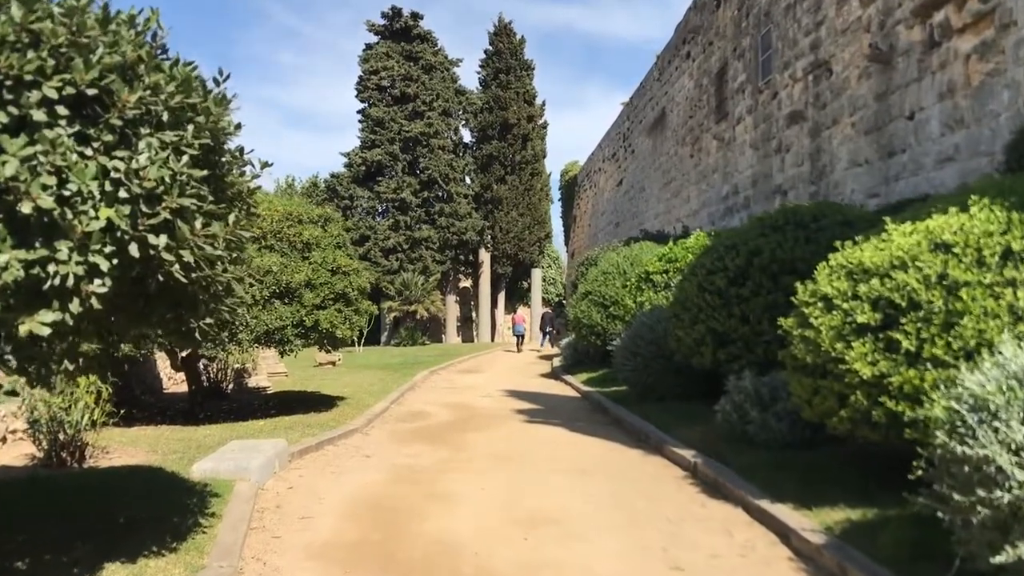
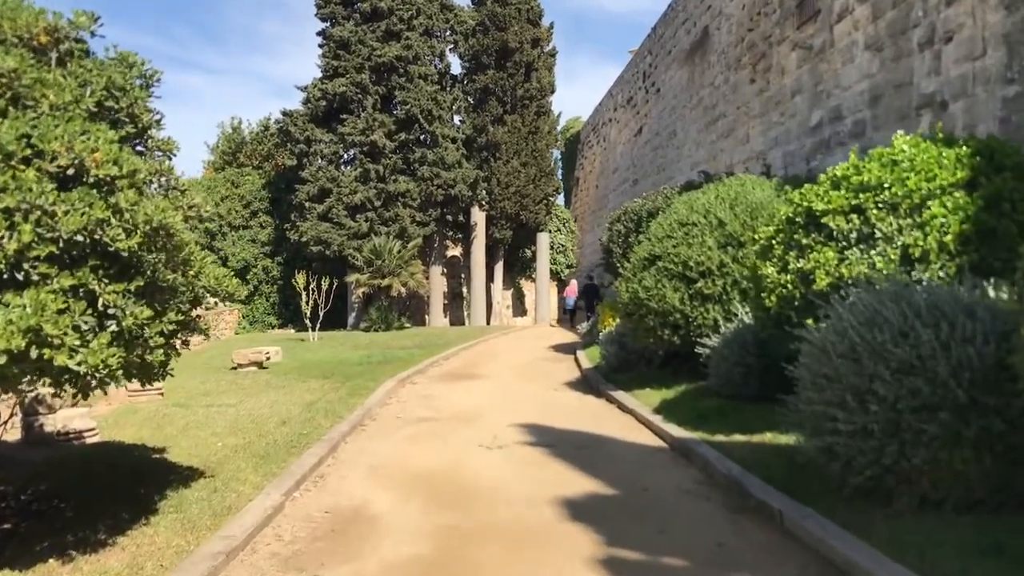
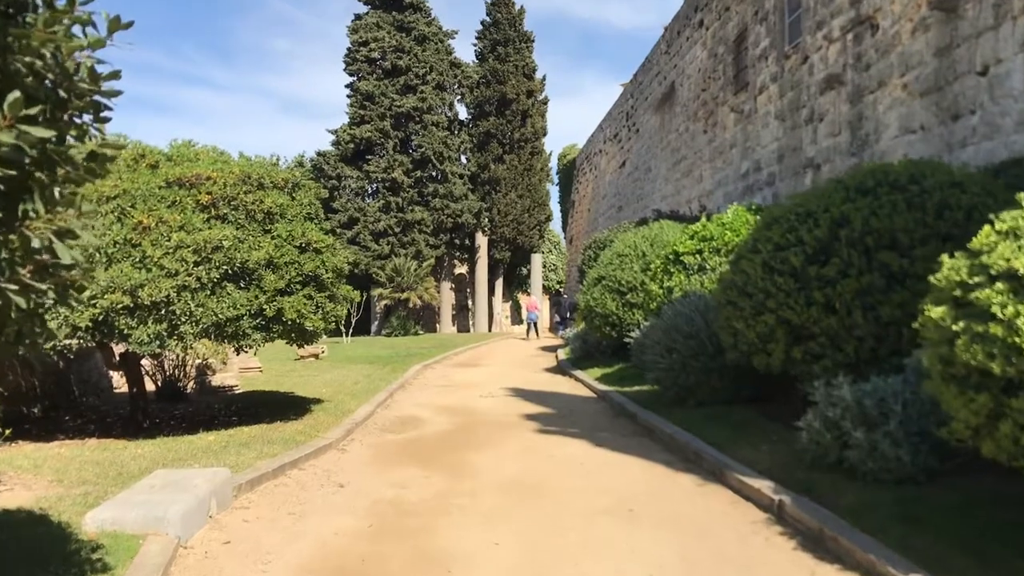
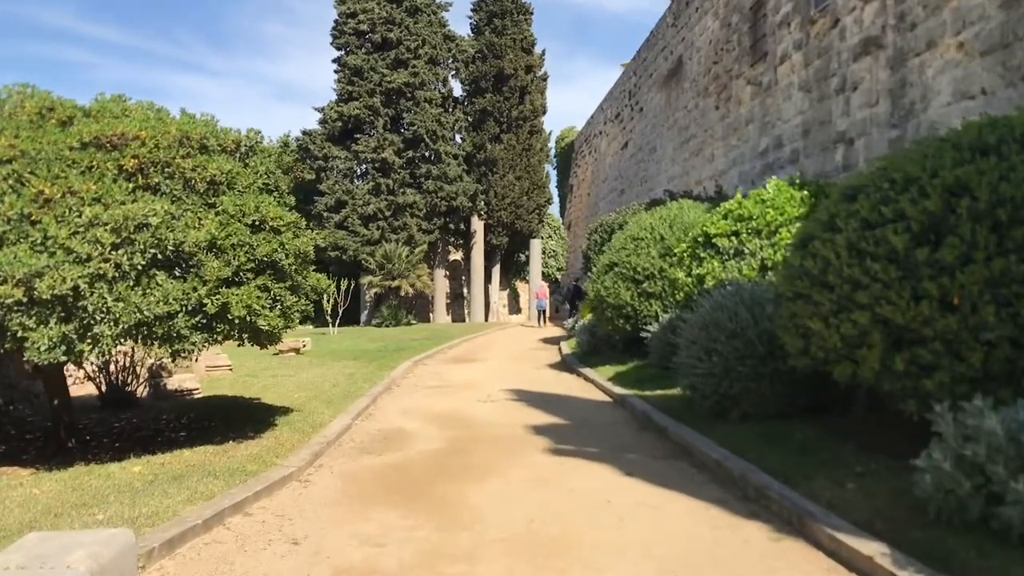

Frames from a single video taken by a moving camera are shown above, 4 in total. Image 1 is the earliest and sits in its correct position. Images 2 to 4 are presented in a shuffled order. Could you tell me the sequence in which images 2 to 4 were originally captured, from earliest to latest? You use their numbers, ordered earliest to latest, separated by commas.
3, 4, 2
